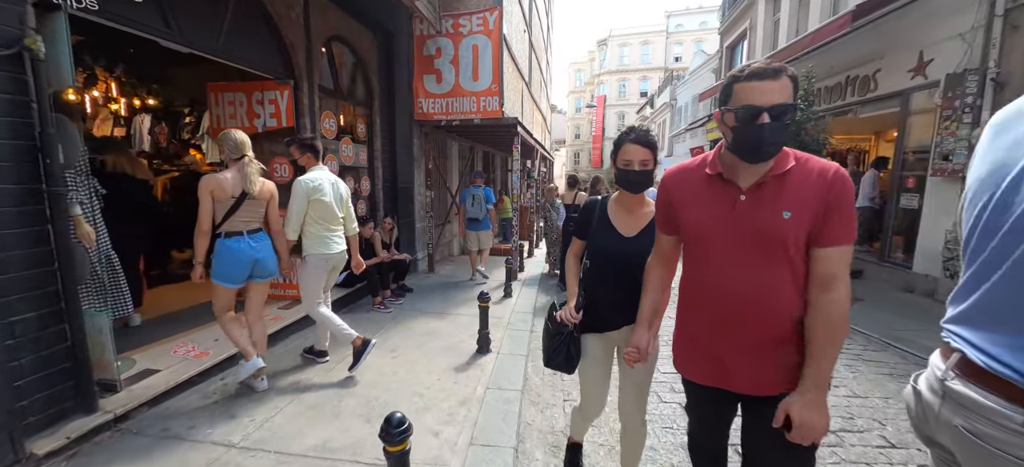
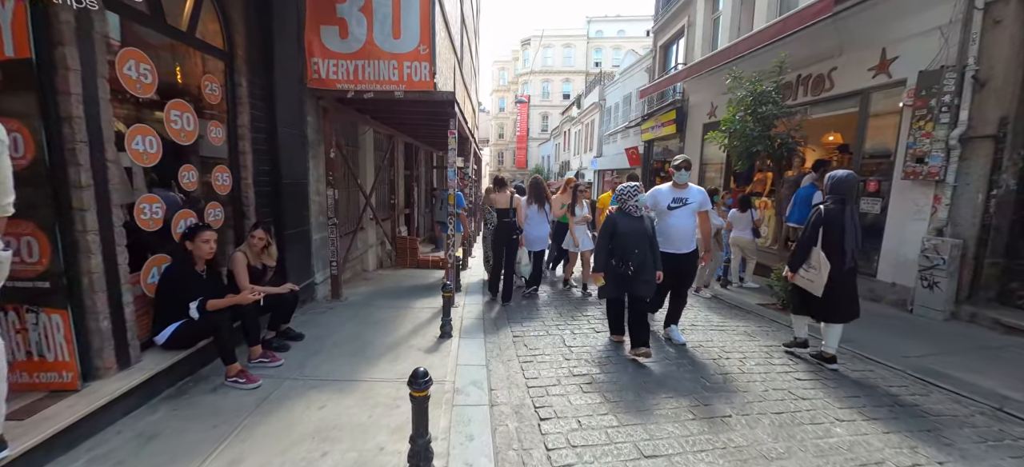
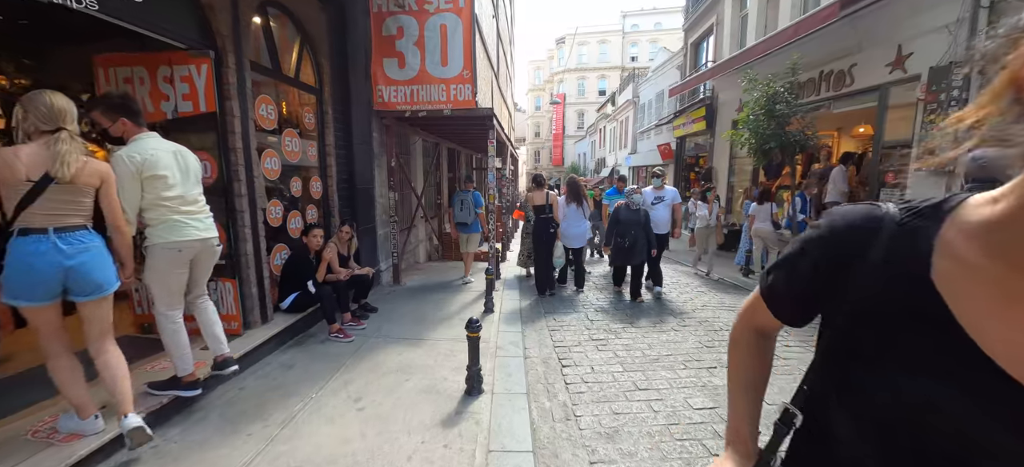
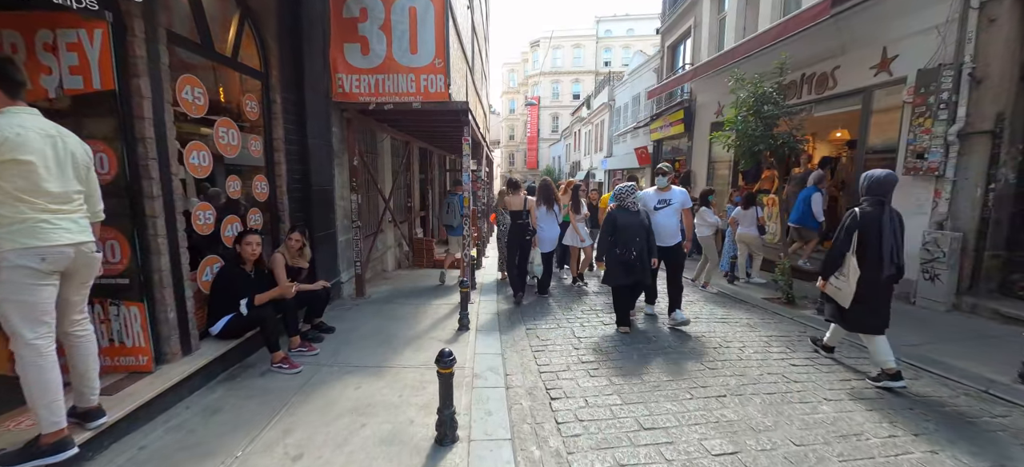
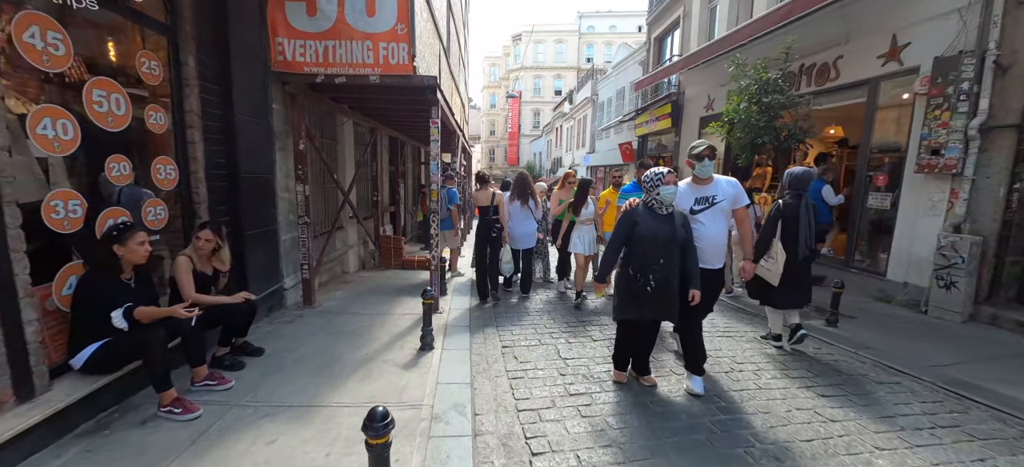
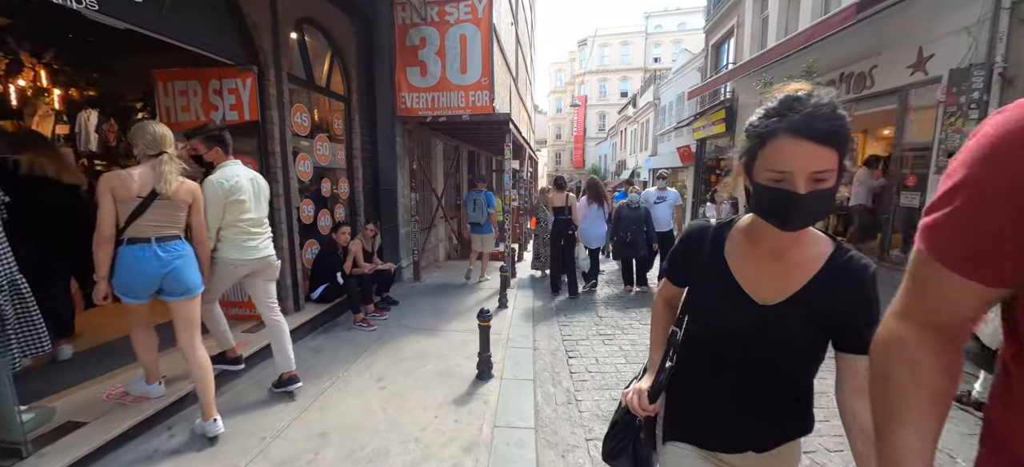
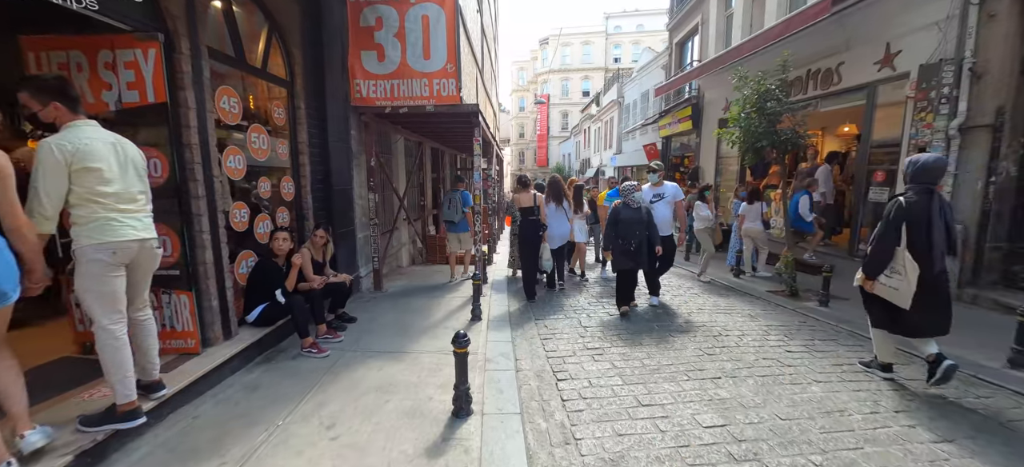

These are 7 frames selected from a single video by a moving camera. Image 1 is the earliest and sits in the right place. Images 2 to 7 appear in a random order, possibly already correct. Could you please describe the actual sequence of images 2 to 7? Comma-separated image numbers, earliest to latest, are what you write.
6, 3, 7, 4, 2, 5
